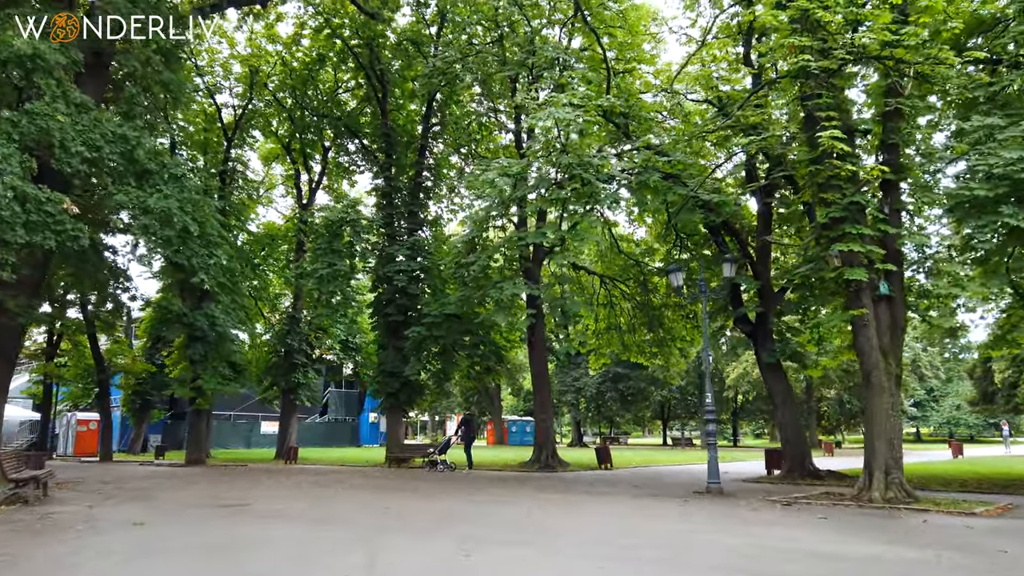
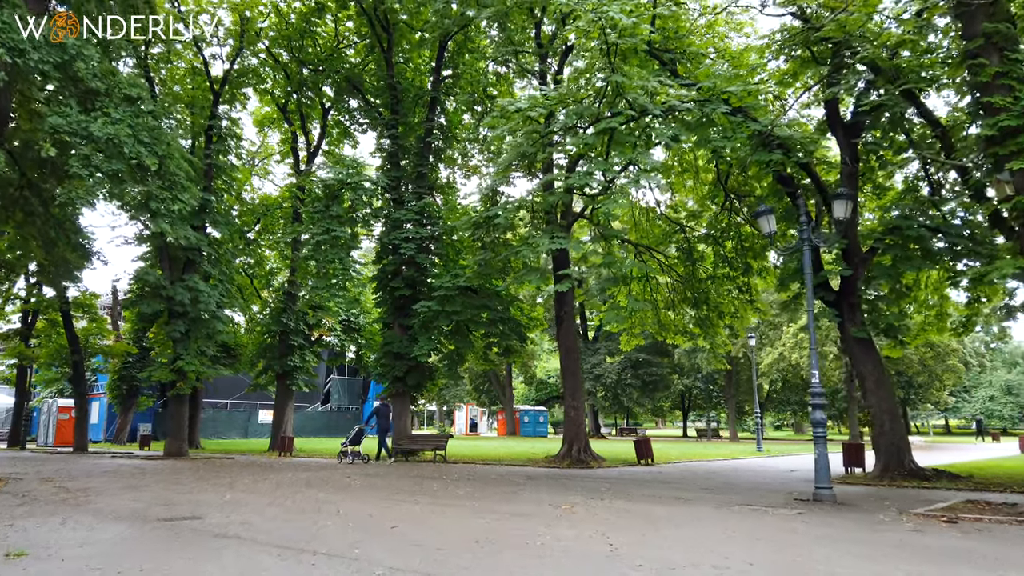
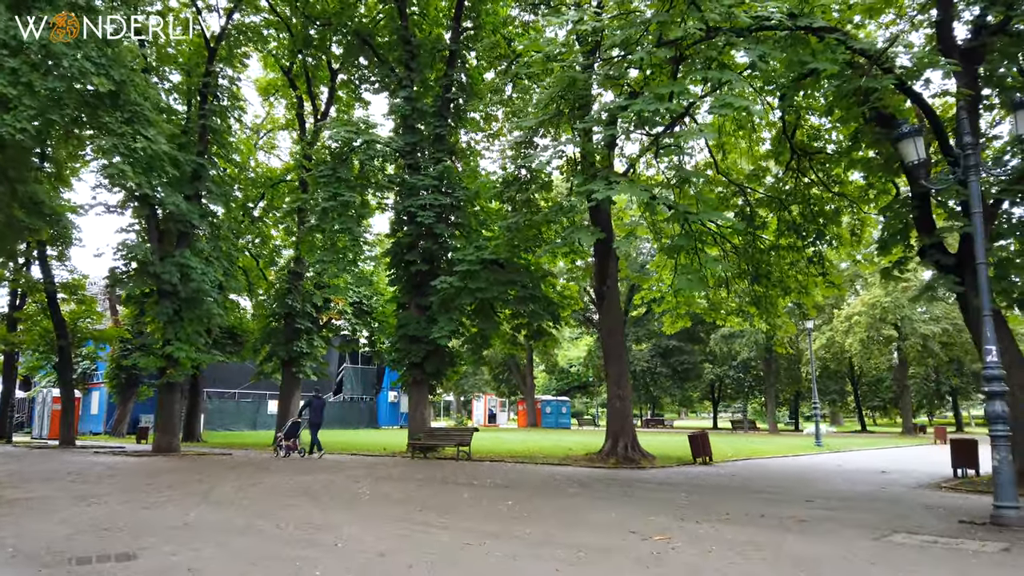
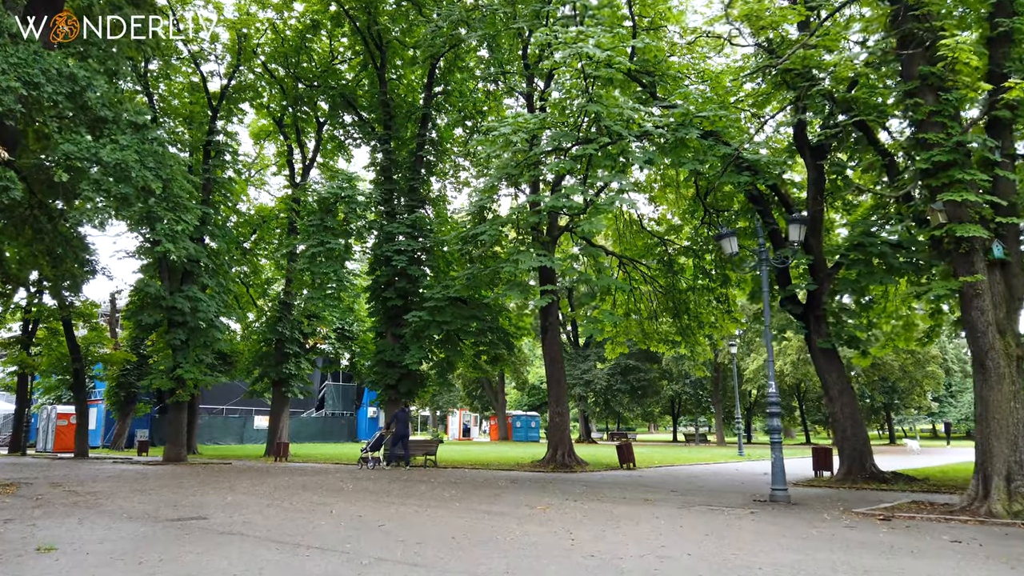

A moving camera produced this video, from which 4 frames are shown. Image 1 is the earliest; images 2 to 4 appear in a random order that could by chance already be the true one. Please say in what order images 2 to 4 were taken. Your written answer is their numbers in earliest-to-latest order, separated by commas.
4, 2, 3
